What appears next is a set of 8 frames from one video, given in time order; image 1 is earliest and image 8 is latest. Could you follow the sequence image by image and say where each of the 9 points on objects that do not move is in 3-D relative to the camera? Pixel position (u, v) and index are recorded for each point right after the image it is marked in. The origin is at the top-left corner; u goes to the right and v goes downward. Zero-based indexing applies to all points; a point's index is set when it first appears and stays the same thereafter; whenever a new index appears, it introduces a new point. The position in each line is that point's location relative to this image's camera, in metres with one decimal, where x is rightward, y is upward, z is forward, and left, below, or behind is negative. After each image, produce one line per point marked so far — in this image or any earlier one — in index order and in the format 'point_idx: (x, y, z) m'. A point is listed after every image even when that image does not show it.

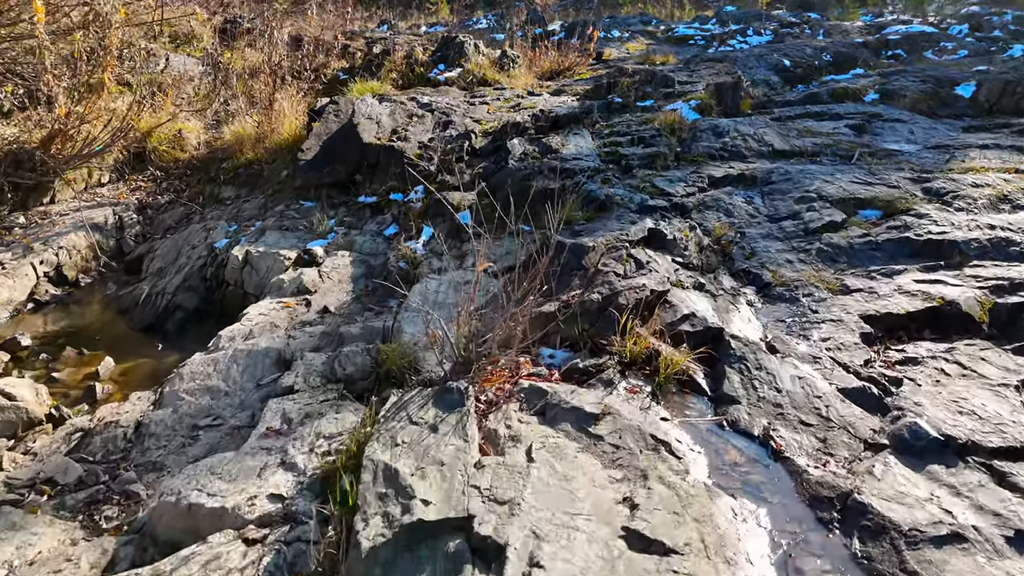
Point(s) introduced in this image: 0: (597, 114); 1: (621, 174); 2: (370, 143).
0: (+1.1, +2.2, +7.6) m
1: (+1.0, +1.1, +5.7) m
2: (-1.5, +1.6, +6.5) m
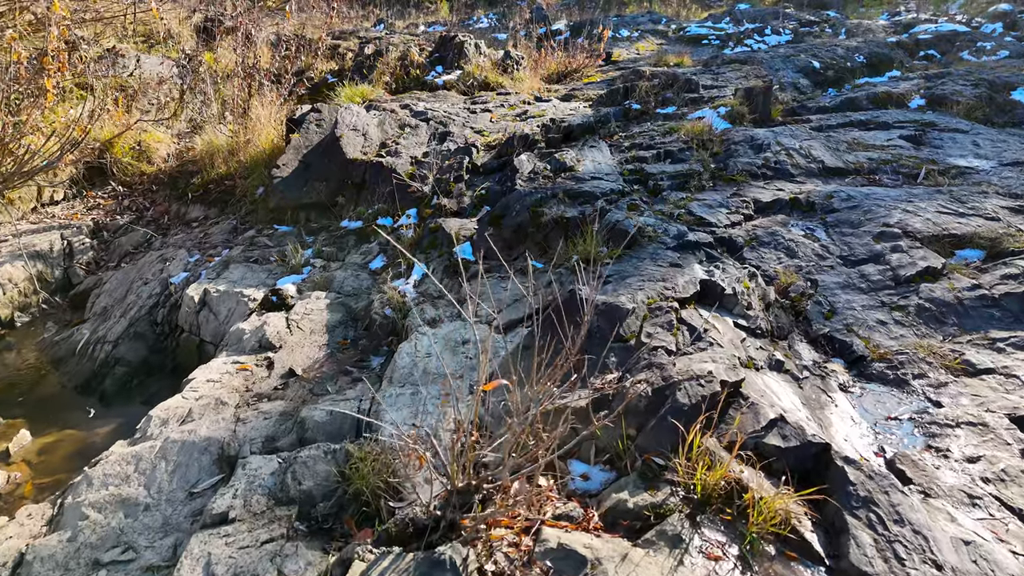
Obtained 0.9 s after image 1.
0: (+1.1, +1.8, +6.7) m
1: (+1.1, +0.7, +4.8) m
2: (-1.5, +1.2, +5.6) m
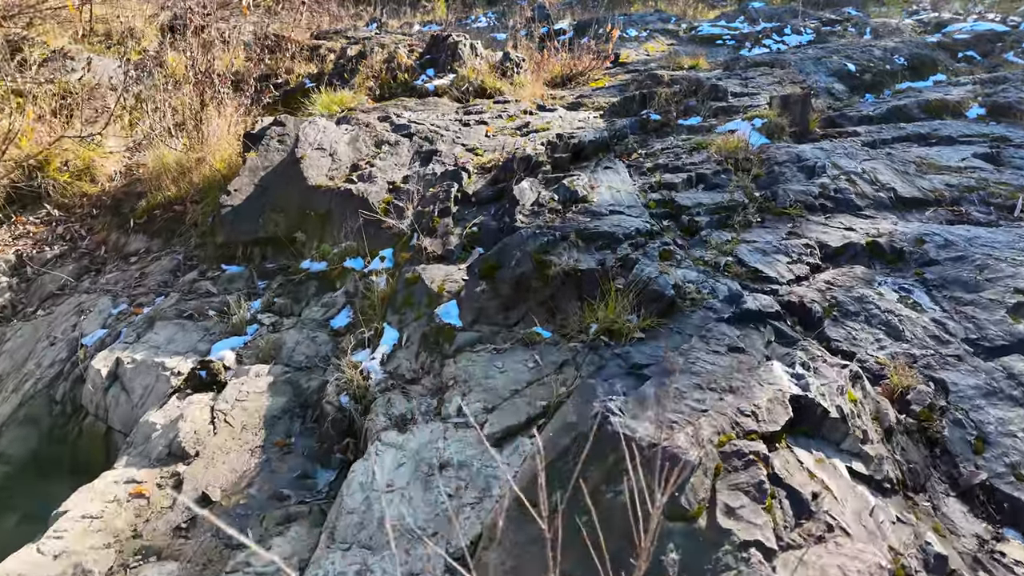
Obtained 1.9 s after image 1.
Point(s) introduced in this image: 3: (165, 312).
0: (+1.1, +1.4, +5.7) m
1: (+1.1, +0.3, +3.8) m
2: (-1.5, +0.8, +4.6) m
3: (-2.4, -0.2, +4.1) m
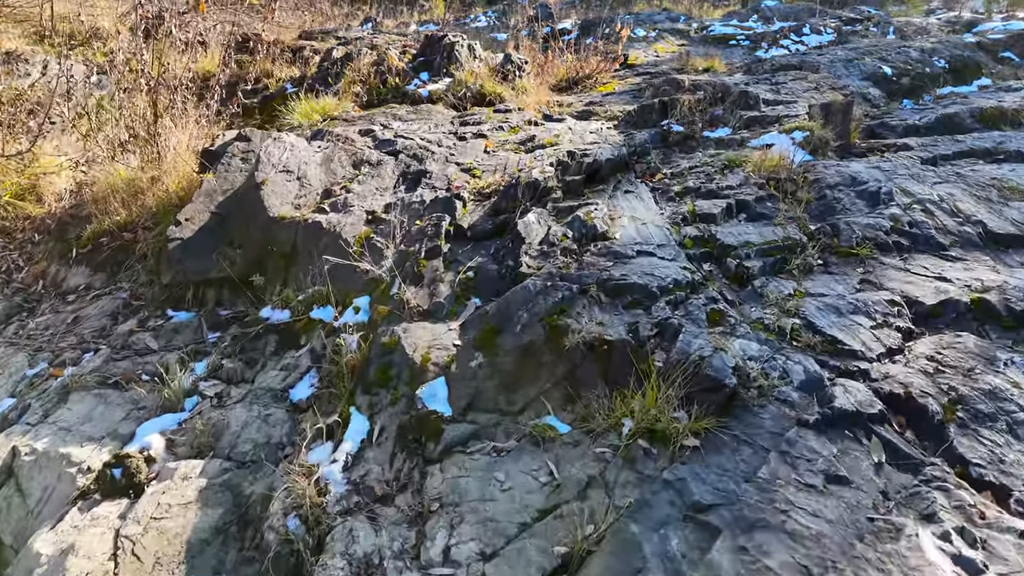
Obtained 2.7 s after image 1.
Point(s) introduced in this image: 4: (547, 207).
0: (+1.1, +1.1, +4.9) m
1: (+1.1, 0.0, +3.0) m
2: (-1.5, +0.4, +3.8) m
3: (-2.3, -0.5, +3.3) m
4: (+0.2, +0.5, +3.8) m
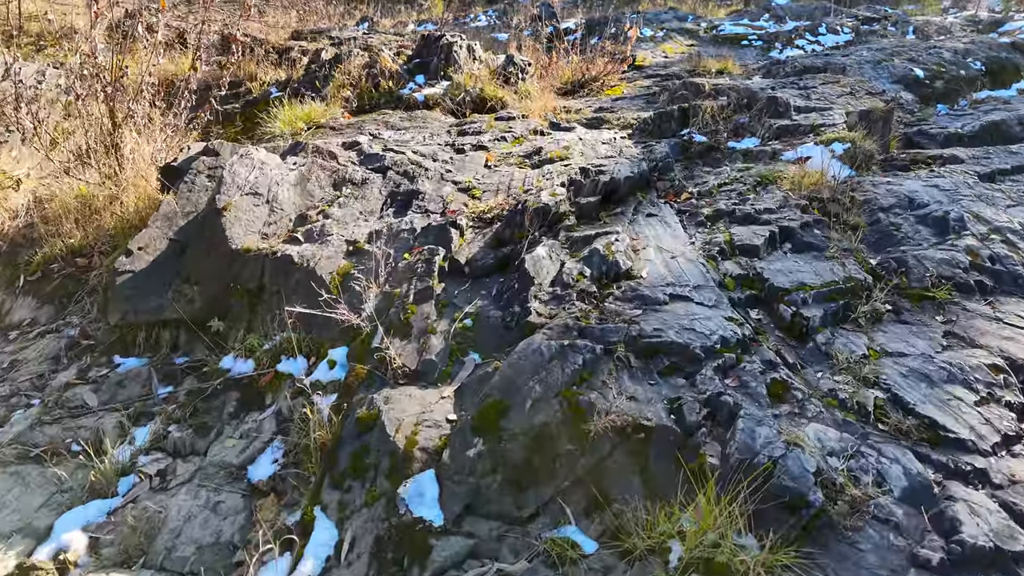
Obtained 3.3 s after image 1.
0: (+1.2, +0.8, +4.3) m
1: (+1.2, -0.3, +2.4) m
2: (-1.4, +0.2, +3.2) m
3: (-2.3, -0.7, +2.7) m
4: (+0.3, +0.3, +3.2) m
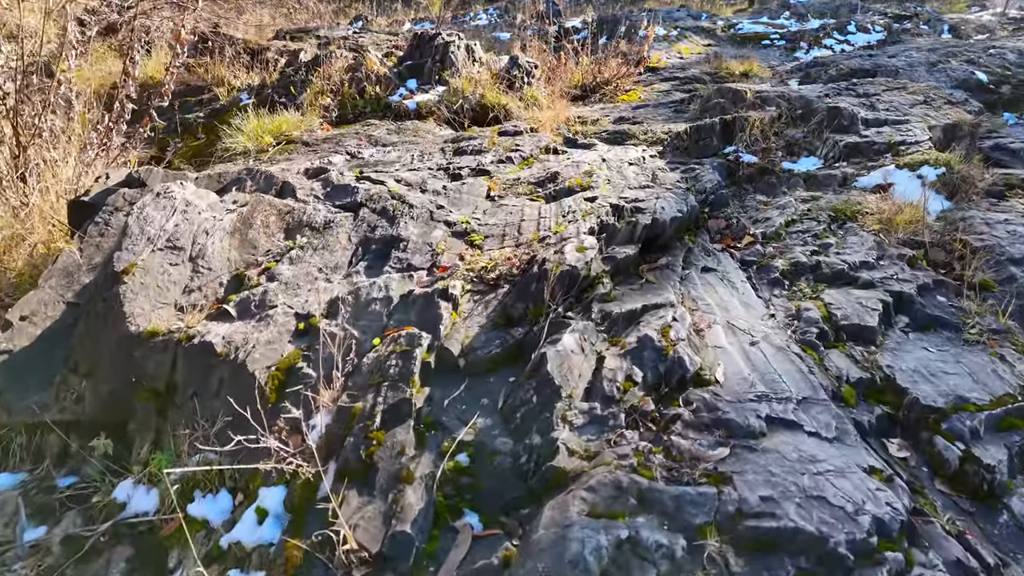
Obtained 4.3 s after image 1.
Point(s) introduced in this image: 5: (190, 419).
0: (+1.2, +0.4, +3.4) m
1: (+1.2, -0.6, +1.5) m
2: (-1.4, -0.2, +2.3) m
3: (-2.3, -1.1, +1.8) m
4: (+0.3, -0.1, +2.3) m
5: (-1.2, -0.5, +2.2) m
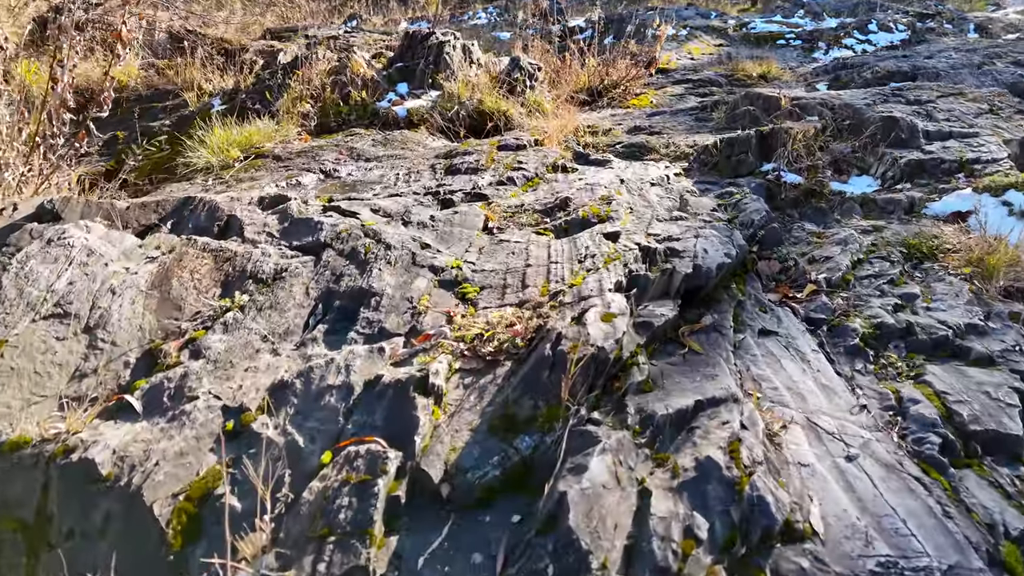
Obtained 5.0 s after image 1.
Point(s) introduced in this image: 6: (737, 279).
0: (+1.2, +0.2, +2.7) m
1: (+1.2, -0.9, +0.9) m
2: (-1.4, -0.4, +1.7) m
3: (-2.2, -1.4, +1.2) m
4: (+0.3, -0.3, +1.6) m
5: (-1.2, -0.7, +1.6) m
6: (+0.9, 0.0, +2.4) m
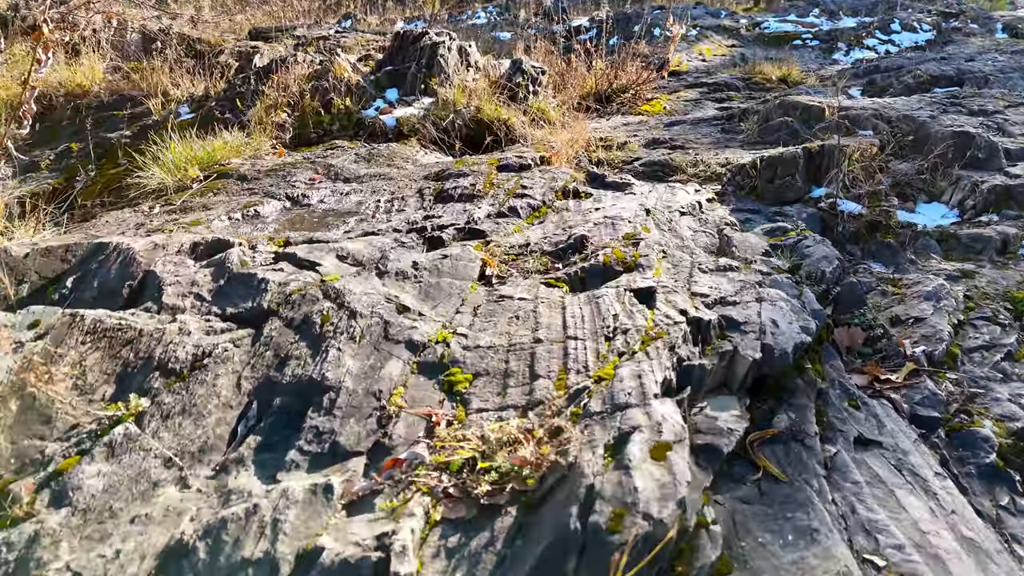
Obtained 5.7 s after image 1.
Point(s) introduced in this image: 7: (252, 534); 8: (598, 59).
0: (+1.3, -0.1, +2.2) m
1: (+1.2, -1.1, +0.3) m
2: (-1.4, -0.7, +1.1) m
3: (-2.2, -1.6, +0.6) m
4: (+0.3, -0.6, +1.0) m
5: (-1.1, -1.0, +1.0) m
6: (+0.9, -0.2, +1.8) m
7: (-0.5, -0.5, +1.3) m
8: (+0.9, +2.3, +6.2) m
